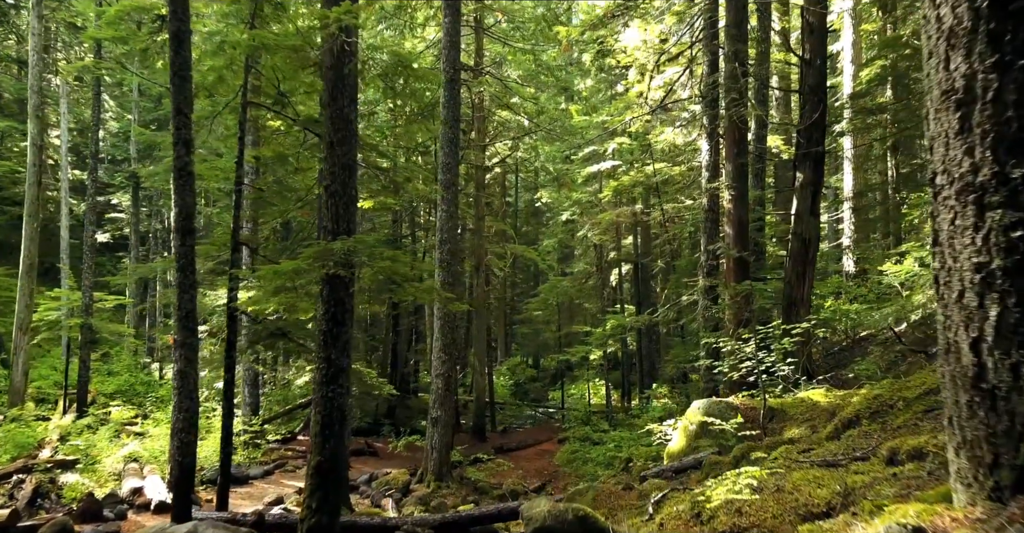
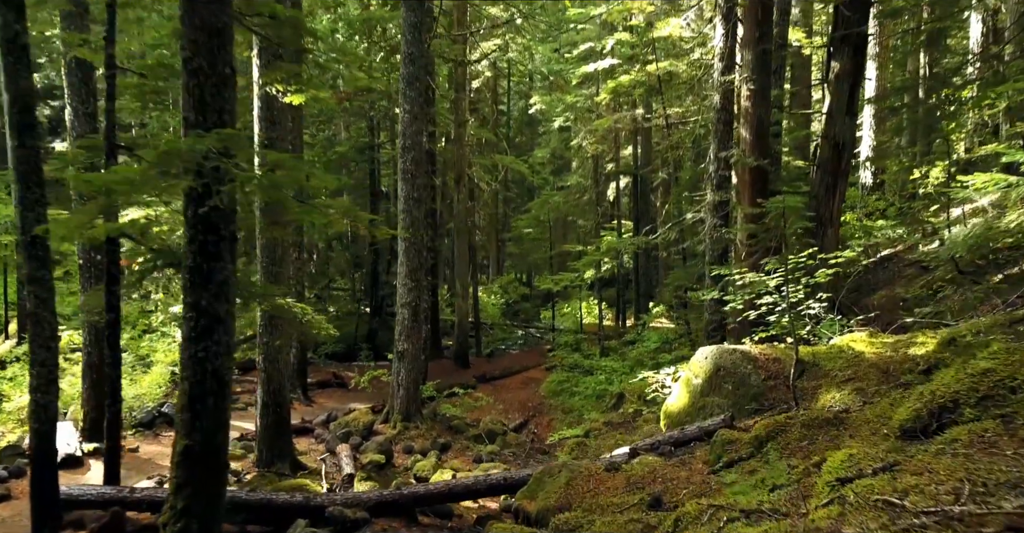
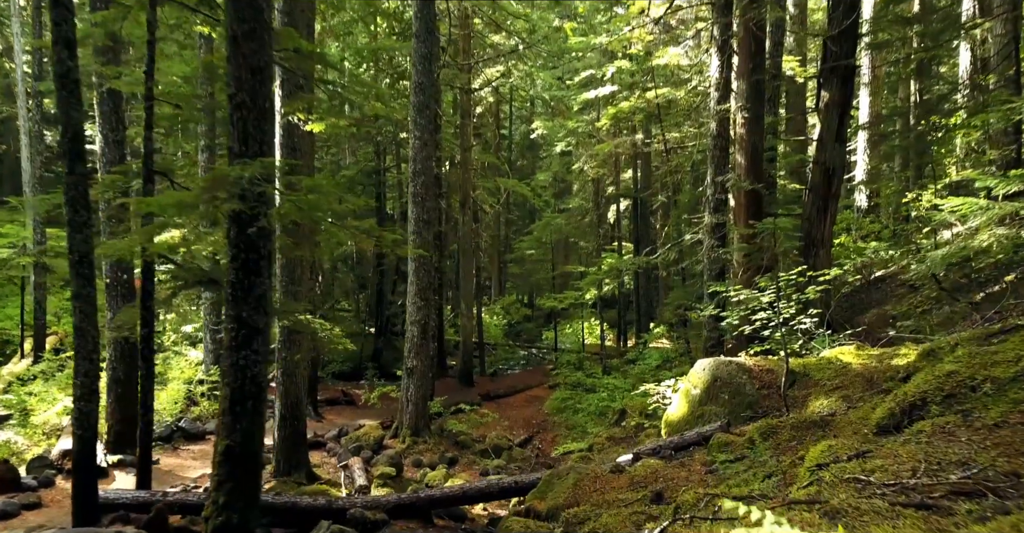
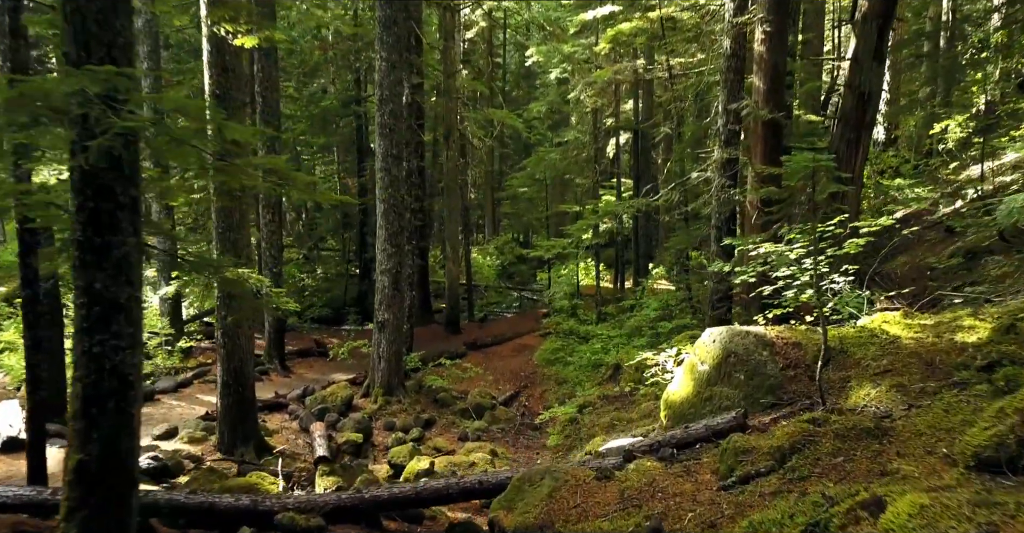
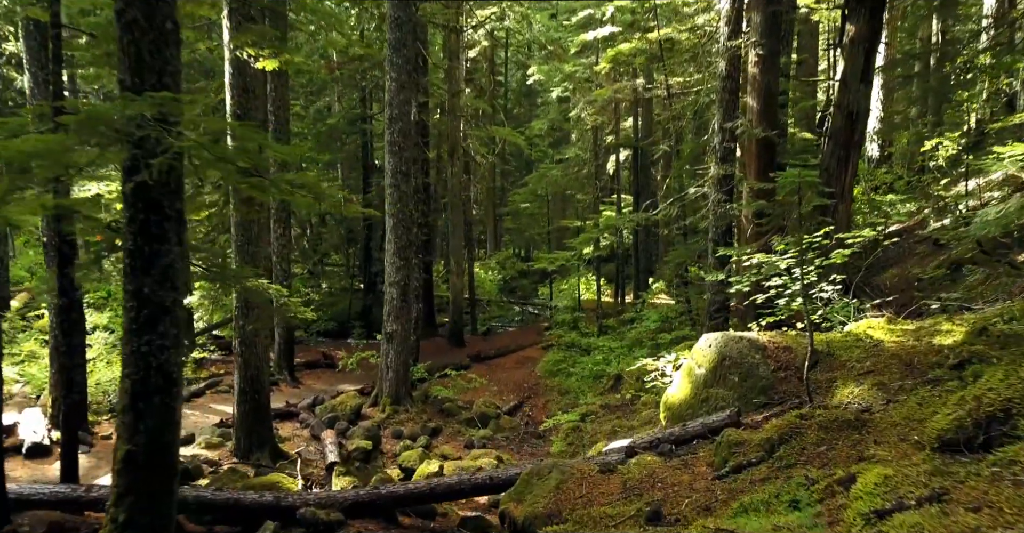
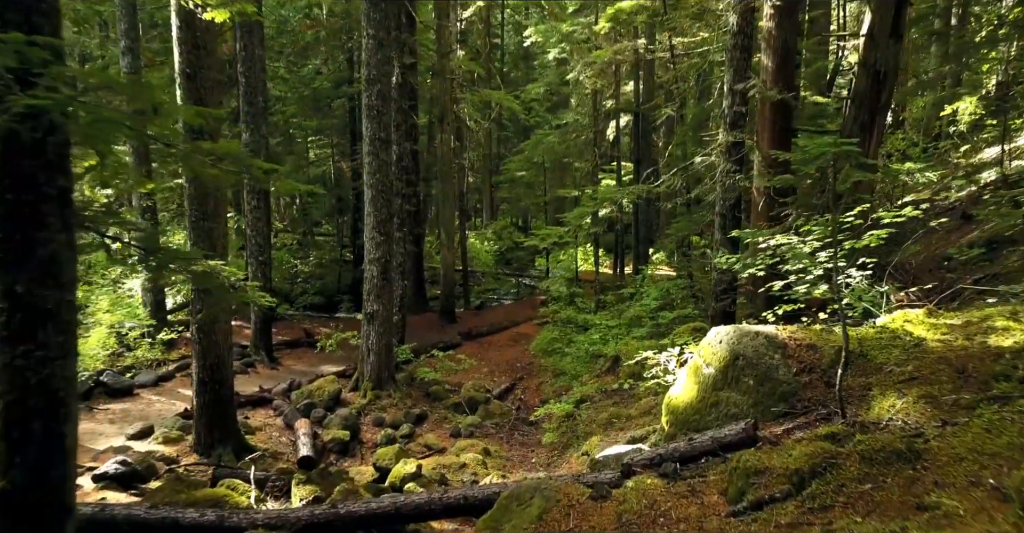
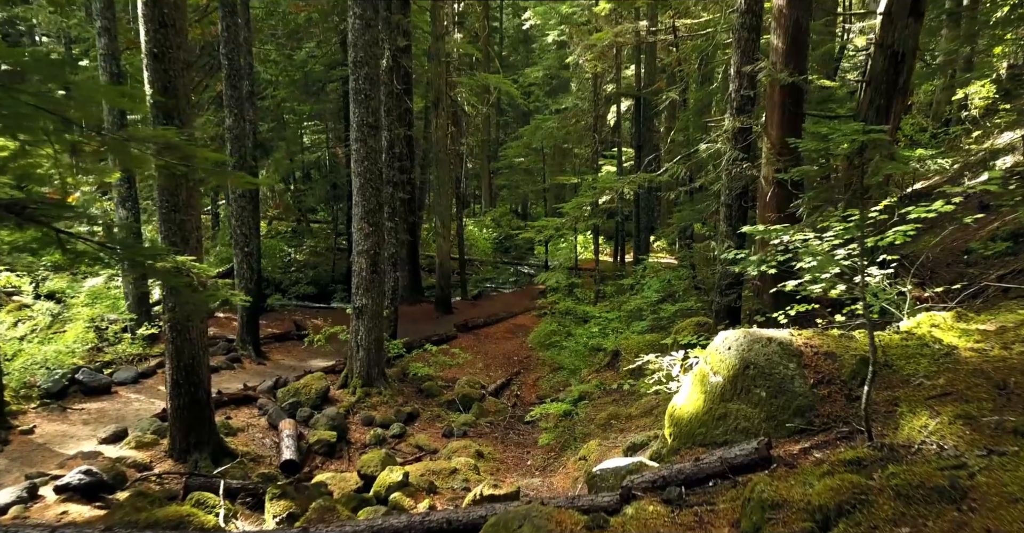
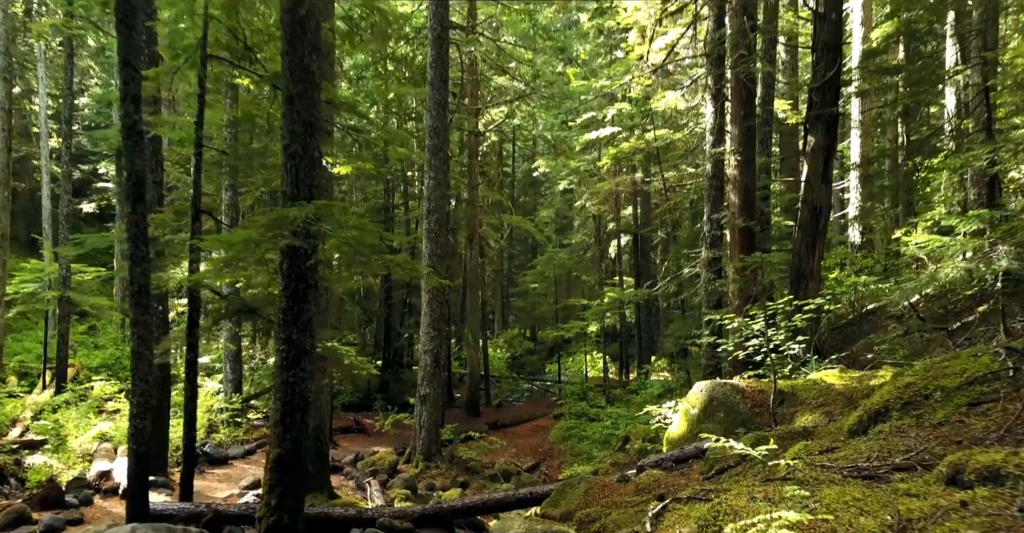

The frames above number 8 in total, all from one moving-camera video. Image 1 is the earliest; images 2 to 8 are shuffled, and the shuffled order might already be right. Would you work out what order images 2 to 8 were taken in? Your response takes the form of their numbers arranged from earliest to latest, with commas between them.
8, 3, 2, 5, 4, 6, 7
